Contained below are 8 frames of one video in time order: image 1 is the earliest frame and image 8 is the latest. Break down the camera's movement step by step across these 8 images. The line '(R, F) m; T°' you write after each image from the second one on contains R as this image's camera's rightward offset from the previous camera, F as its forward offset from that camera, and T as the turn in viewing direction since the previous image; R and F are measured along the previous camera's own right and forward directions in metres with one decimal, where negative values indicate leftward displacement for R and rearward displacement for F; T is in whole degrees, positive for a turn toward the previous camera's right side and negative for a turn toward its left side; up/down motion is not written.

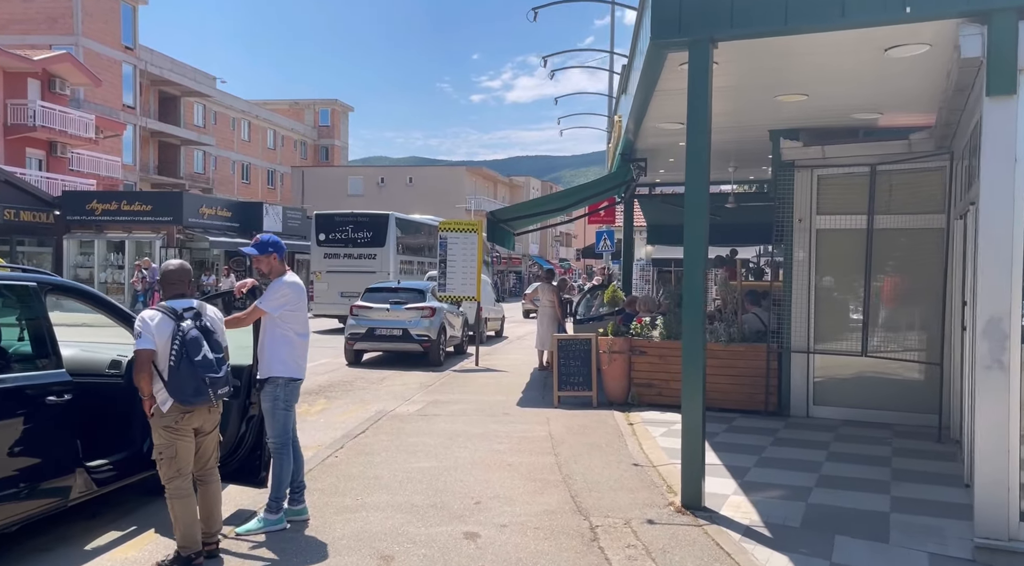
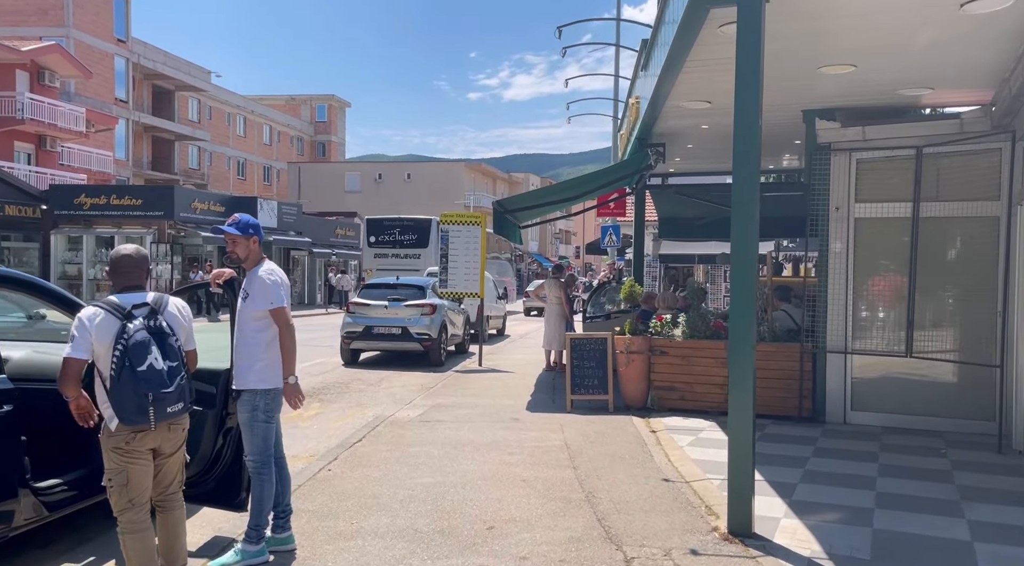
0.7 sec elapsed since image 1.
(-0.1, +0.8) m; 0°
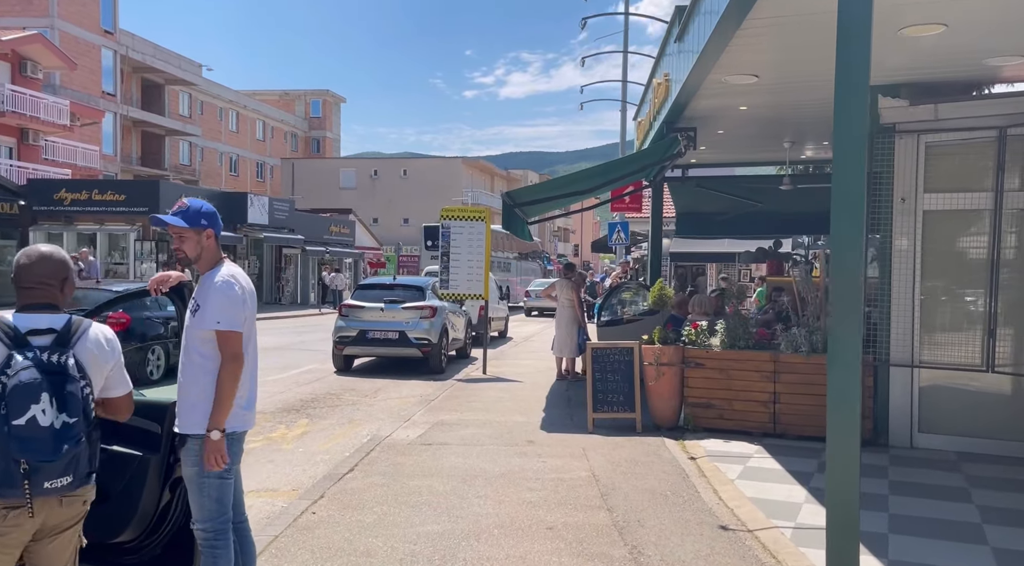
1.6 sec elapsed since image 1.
(-0.2, +1.2) m; 0°
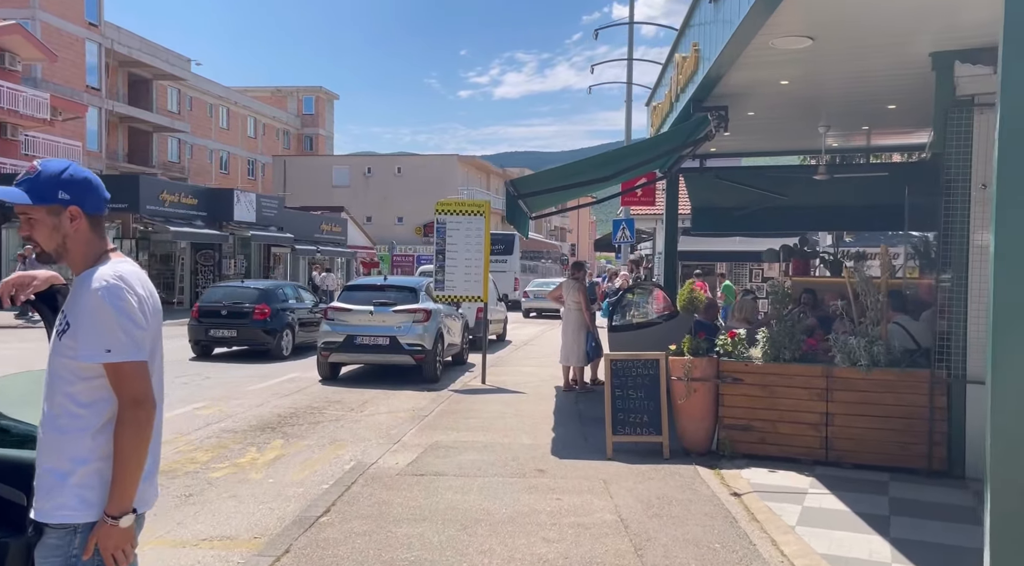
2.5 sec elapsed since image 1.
(-0.1, +1.2) m; 0°
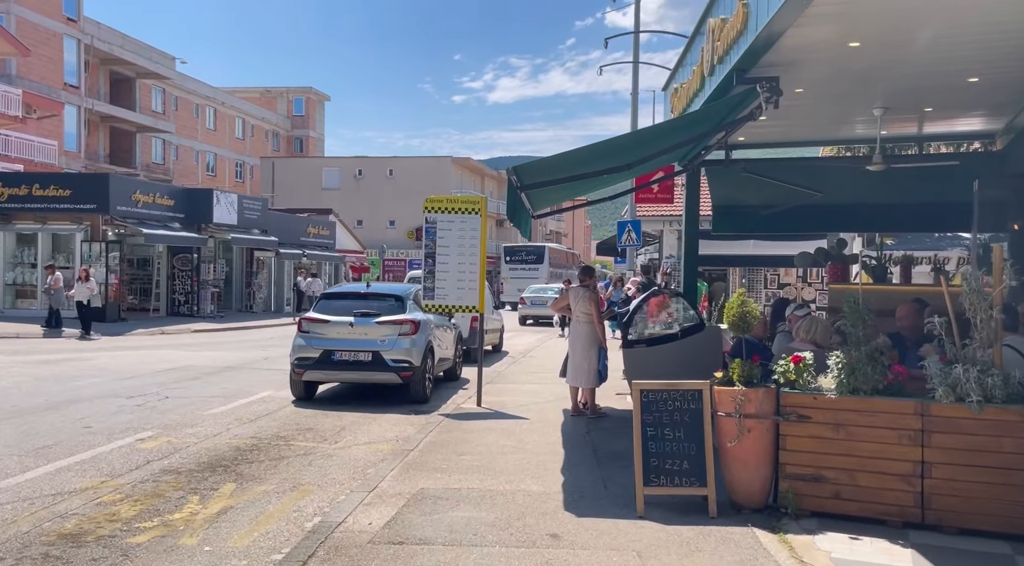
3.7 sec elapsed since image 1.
(-0.1, +1.5) m; 0°
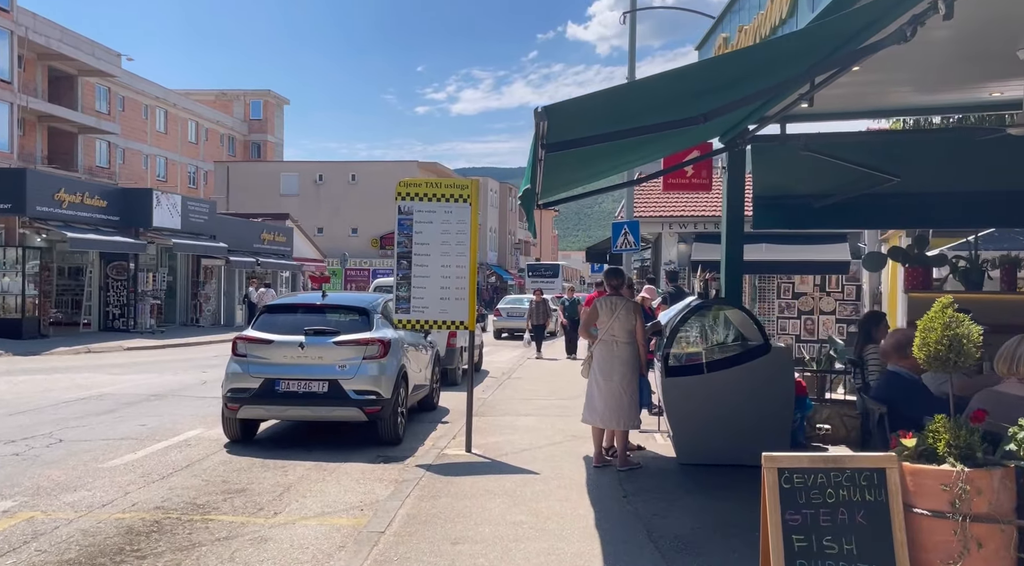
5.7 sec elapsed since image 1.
(-0.3, +2.4) m; +2°
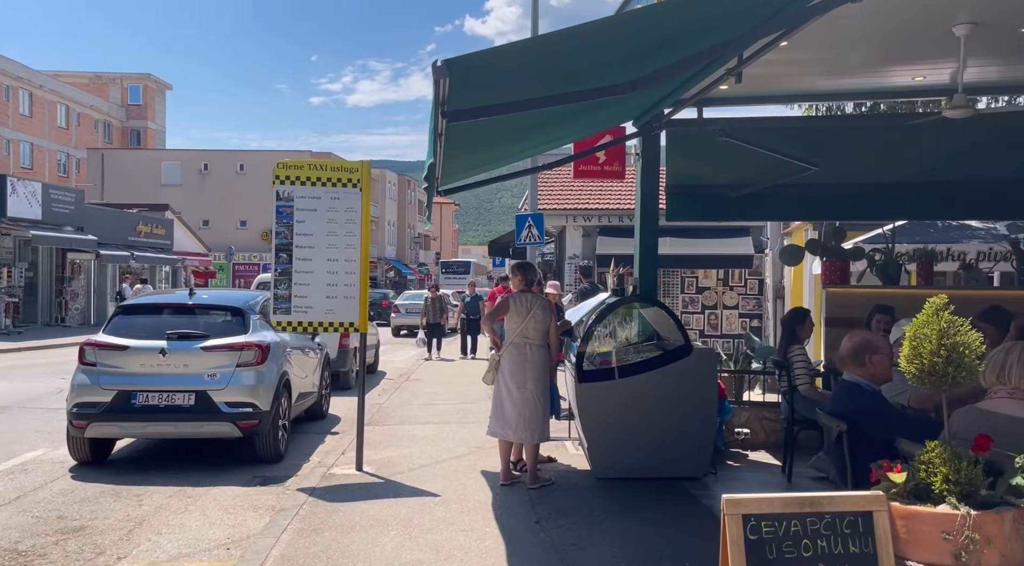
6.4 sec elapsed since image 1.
(0.0, +0.8) m; +7°
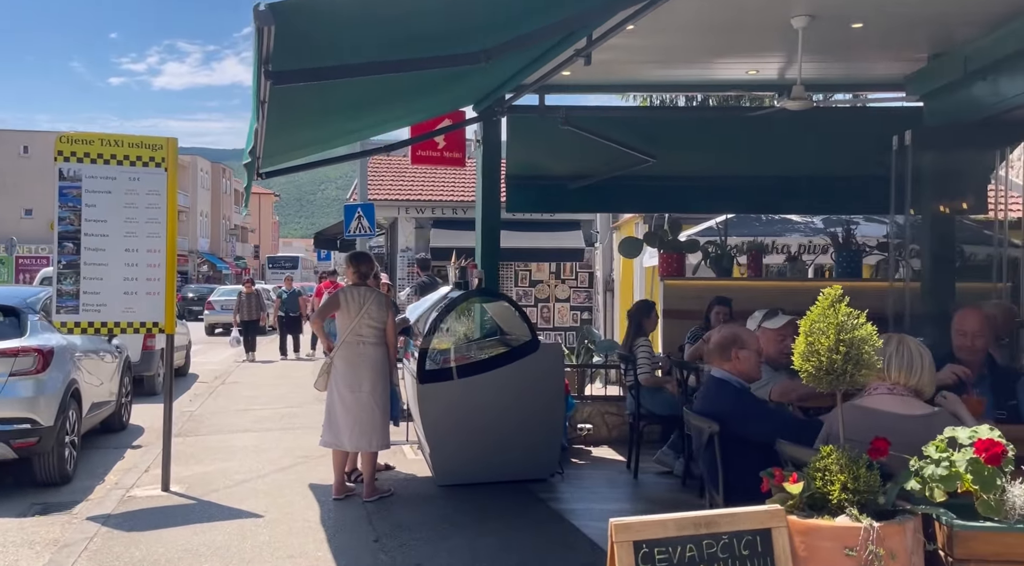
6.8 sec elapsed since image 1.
(-0.1, +0.5) m; +12°
